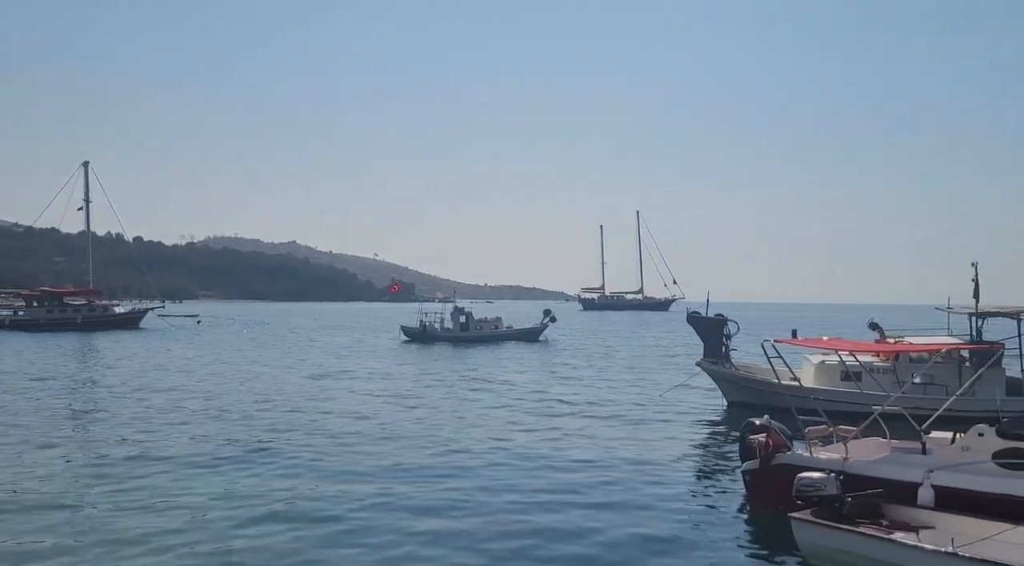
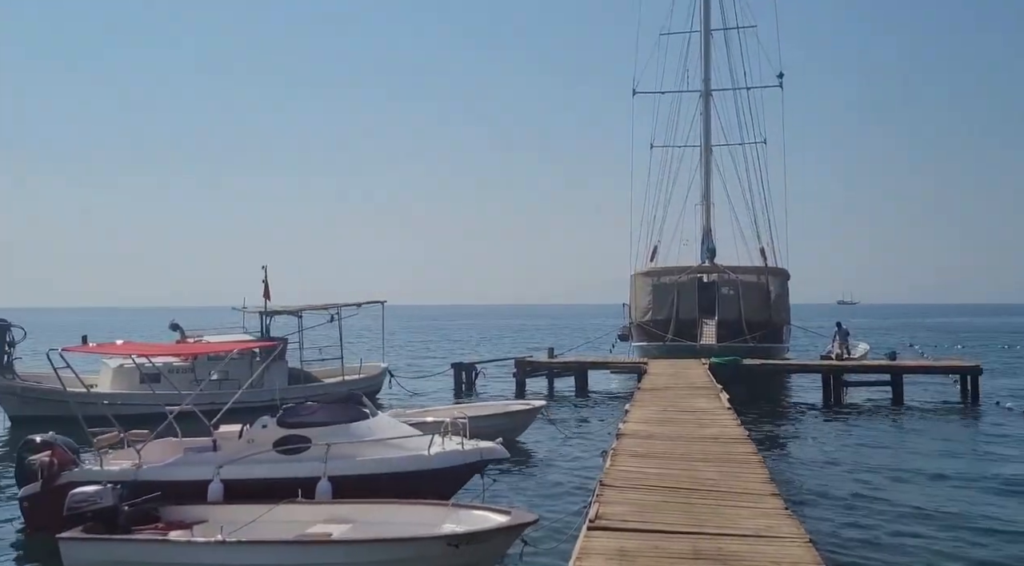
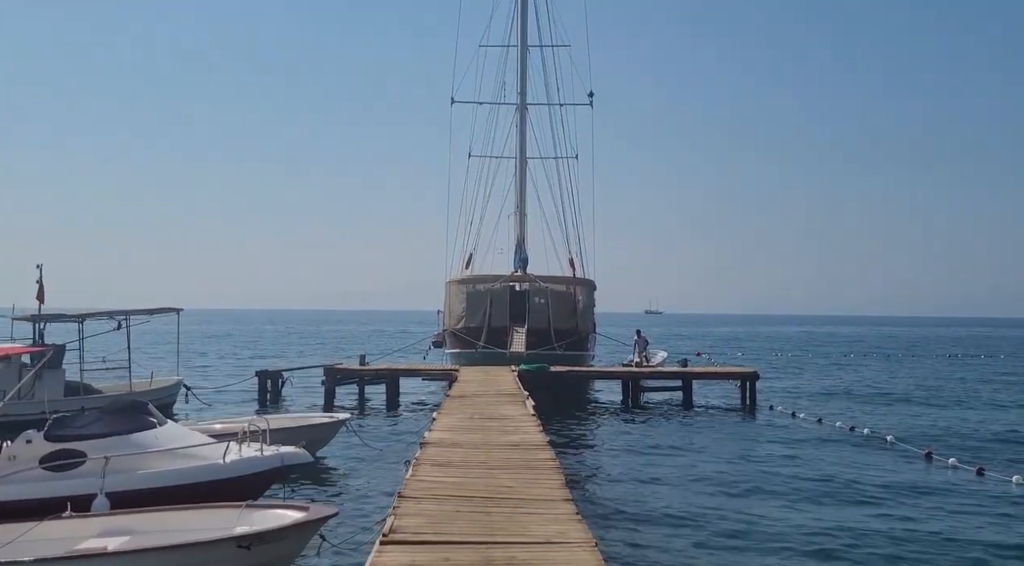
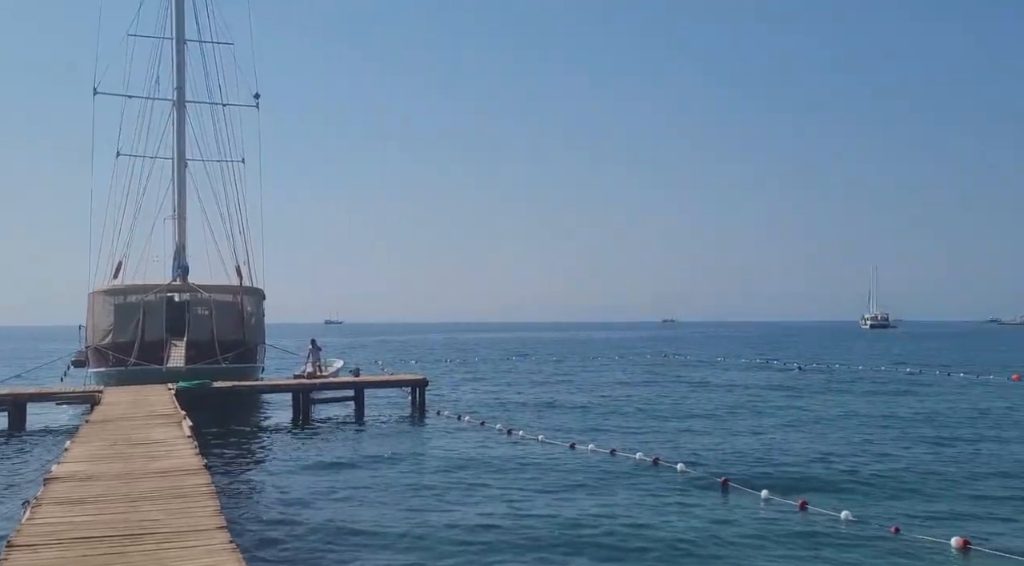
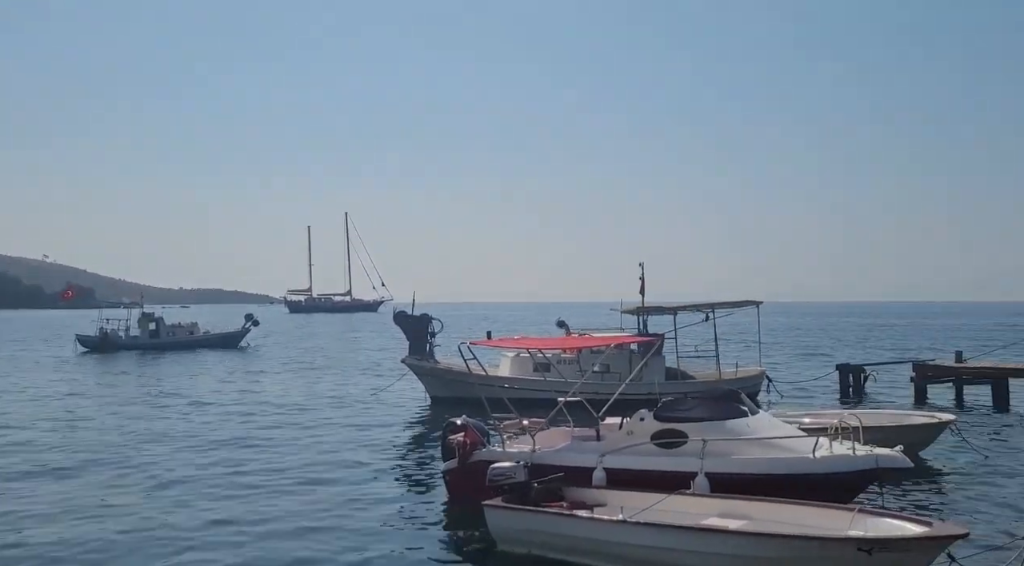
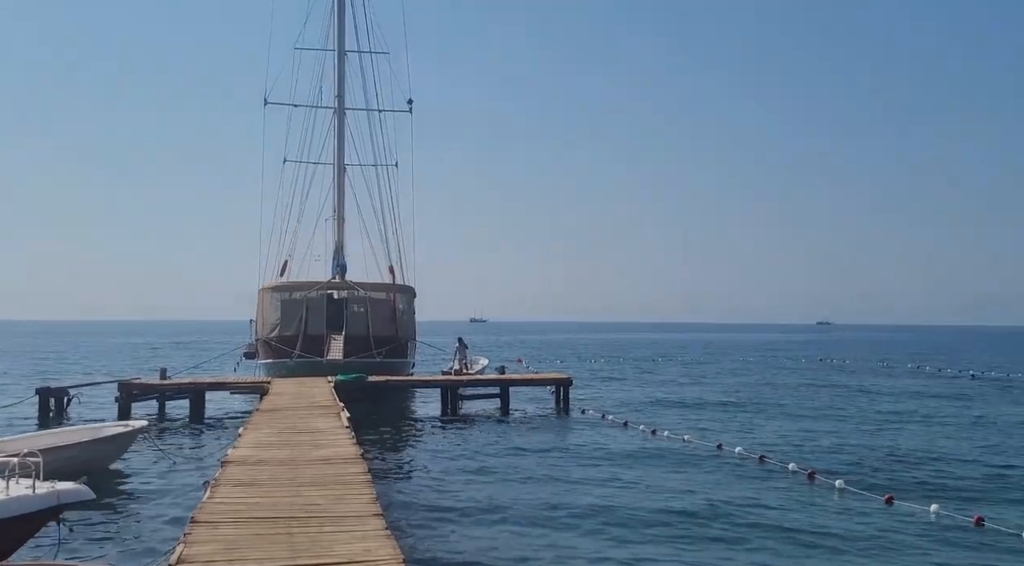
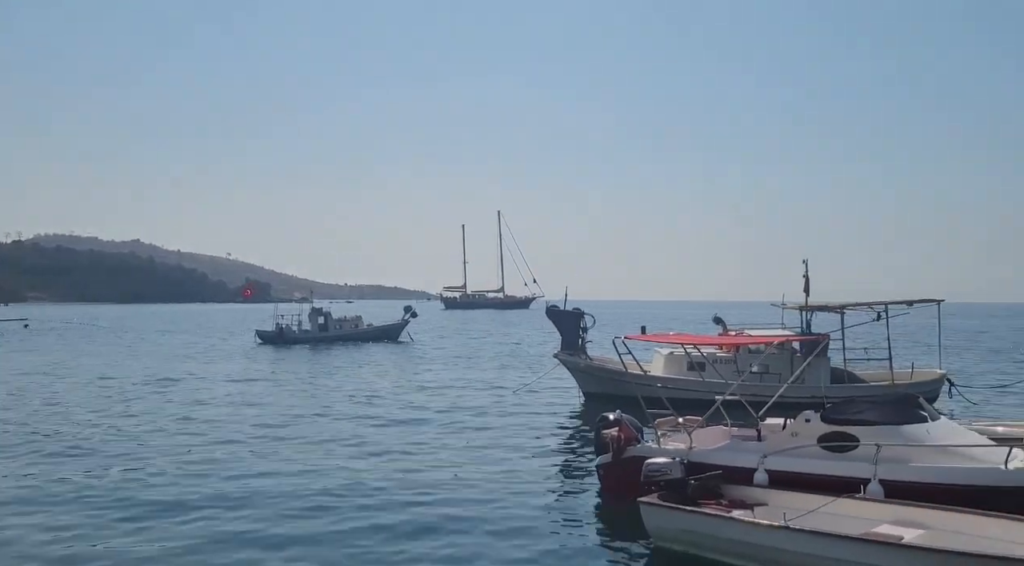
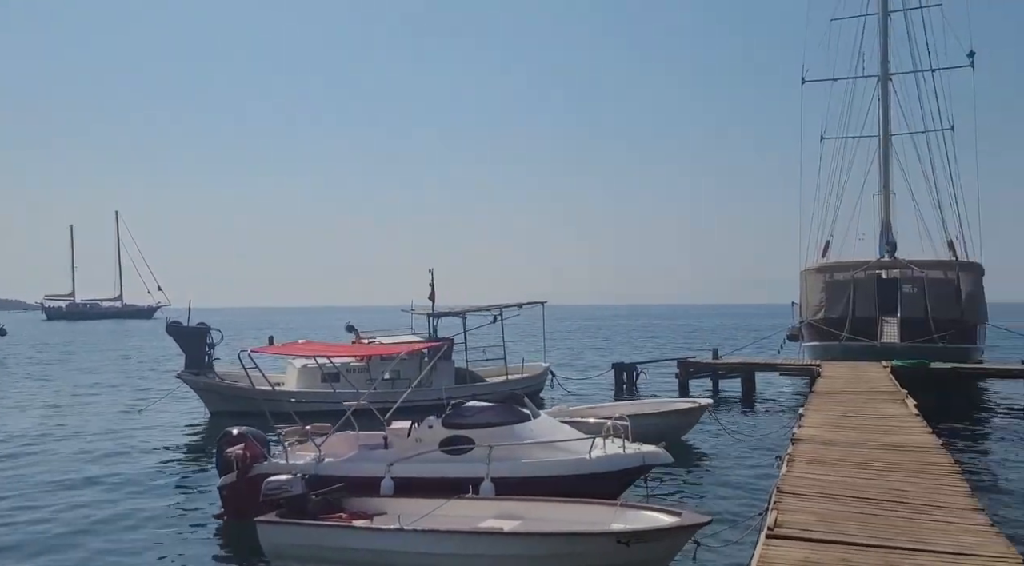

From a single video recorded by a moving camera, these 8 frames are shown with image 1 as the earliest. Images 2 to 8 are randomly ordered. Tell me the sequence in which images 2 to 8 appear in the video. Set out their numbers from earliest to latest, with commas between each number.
7, 5, 8, 2, 3, 6, 4
